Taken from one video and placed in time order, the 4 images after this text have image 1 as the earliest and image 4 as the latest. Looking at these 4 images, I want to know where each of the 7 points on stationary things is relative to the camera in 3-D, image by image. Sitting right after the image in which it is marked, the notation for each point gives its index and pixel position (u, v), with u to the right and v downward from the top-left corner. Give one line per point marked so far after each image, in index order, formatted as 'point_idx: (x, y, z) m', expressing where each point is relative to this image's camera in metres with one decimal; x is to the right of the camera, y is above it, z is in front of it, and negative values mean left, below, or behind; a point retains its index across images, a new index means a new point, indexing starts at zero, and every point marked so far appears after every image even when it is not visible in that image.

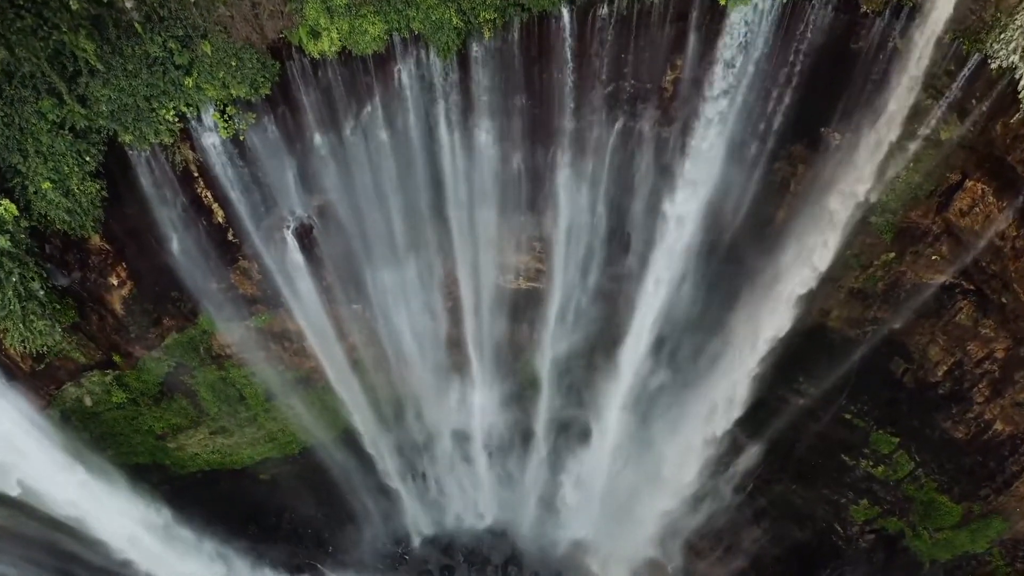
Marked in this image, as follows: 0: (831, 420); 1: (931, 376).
0: (+5.7, -2.4, +12.2) m
1: (+6.8, -1.5, +11.0) m
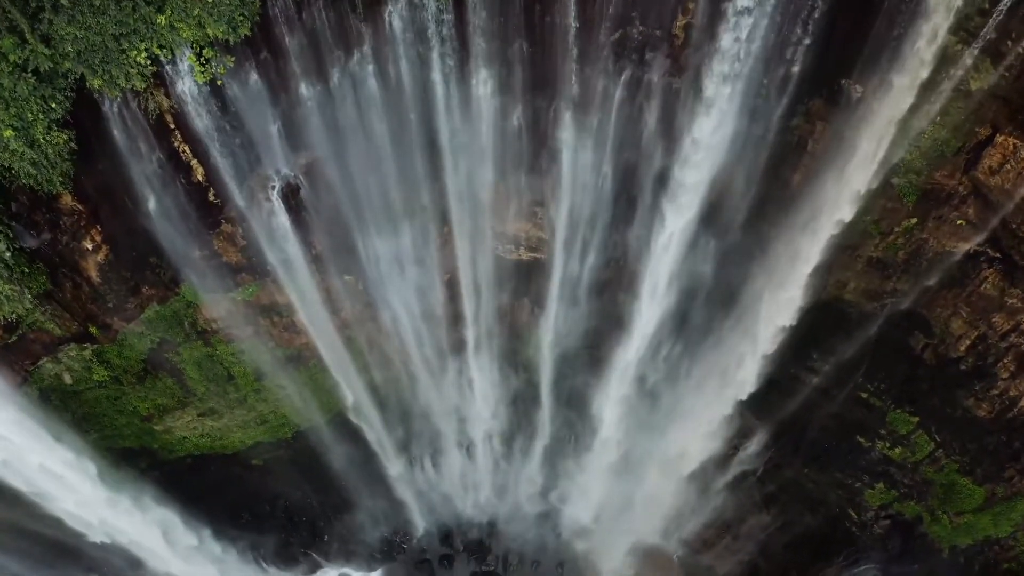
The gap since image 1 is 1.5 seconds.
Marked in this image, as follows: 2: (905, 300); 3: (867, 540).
0: (+5.7, -1.9, +11.6) m
1: (+6.8, -1.0, +10.4) m
2: (+6.0, -0.2, +10.4) m
3: (+6.4, -4.7, +12.3) m
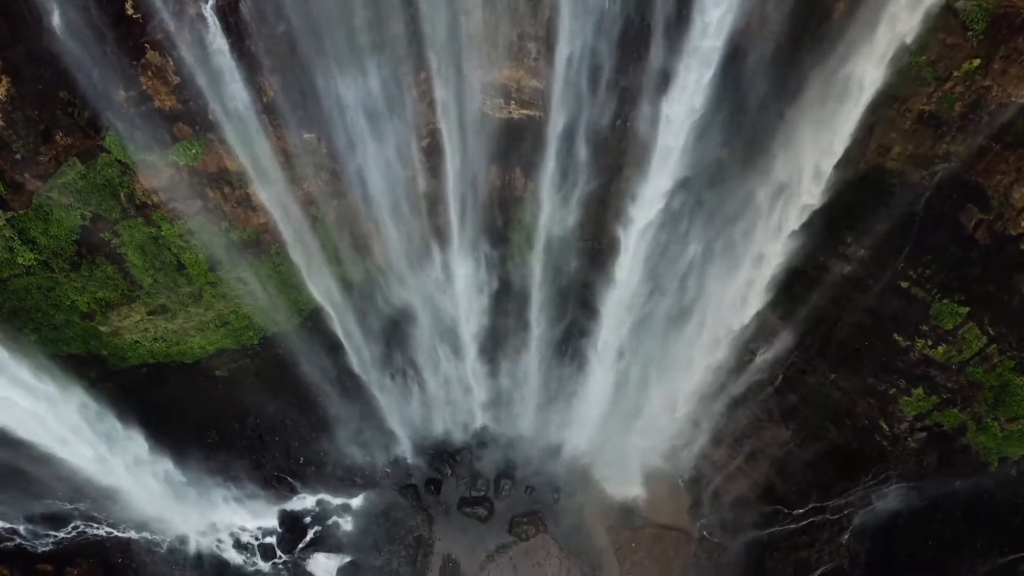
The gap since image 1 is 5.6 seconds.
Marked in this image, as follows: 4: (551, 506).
0: (+5.6, 0.0, +10.2) m
1: (+6.6, +0.8, +8.9) m
2: (+5.9, +1.6, +8.9) m
3: (+6.3, -2.7, +11.0) m
4: (+0.7, -4.1, +12.6) m
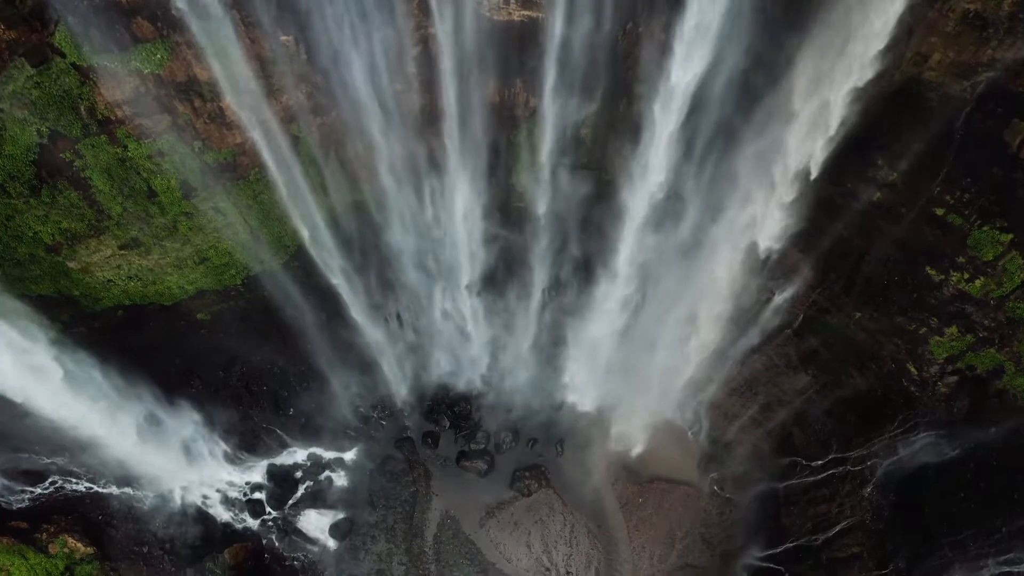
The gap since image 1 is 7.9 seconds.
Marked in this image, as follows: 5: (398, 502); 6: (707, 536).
0: (+5.6, +1.0, +9.3) m
1: (+6.6, +1.8, +8.0) m
2: (+5.9, +2.6, +8.0) m
3: (+6.3, -1.7, +10.2) m
4: (+0.8, -3.0, +11.9) m
5: (-2.0, -3.6, +11.4) m
6: (+3.3, -4.2, +11.4) m
